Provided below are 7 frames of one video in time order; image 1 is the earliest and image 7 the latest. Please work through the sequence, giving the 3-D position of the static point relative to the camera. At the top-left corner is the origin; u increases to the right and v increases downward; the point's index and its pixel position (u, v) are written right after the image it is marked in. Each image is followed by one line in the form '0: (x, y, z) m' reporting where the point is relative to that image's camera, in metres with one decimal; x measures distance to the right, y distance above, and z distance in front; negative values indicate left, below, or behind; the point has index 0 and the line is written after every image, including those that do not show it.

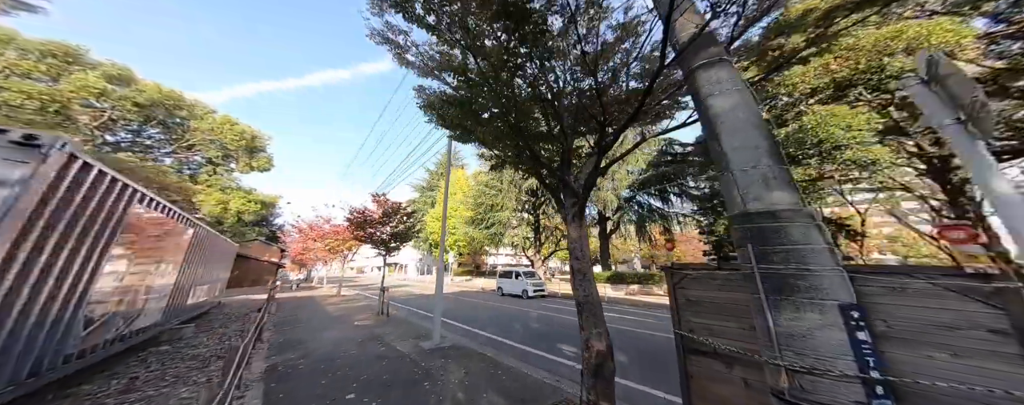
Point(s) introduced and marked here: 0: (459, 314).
0: (-1.6, -4.0, +9.0) m
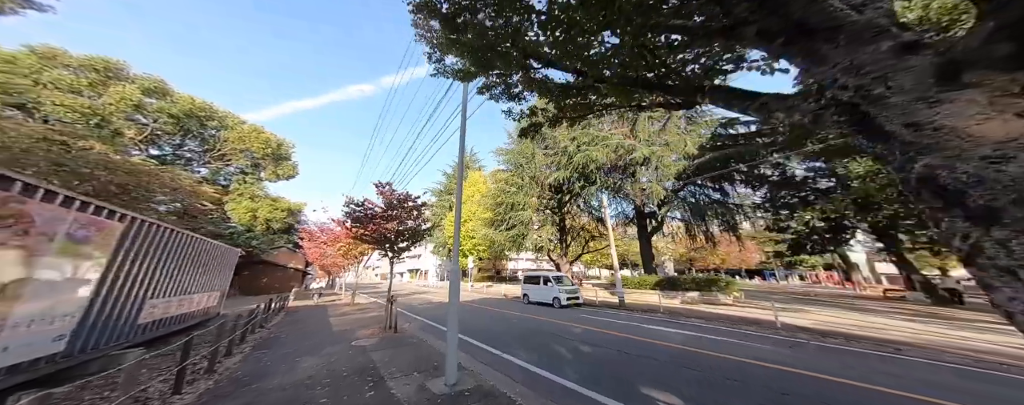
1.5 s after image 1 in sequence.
0: (-0.7, -3.9, +7.9) m
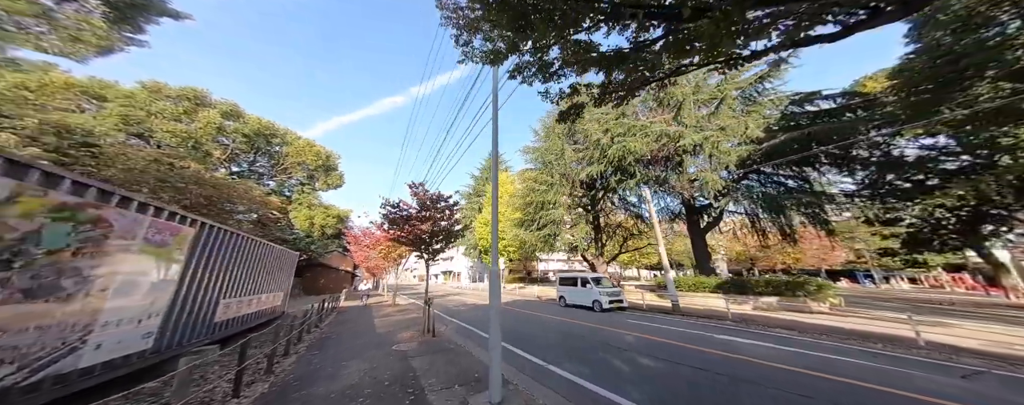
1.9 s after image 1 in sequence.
0: (+0.4, -3.8, +7.6) m
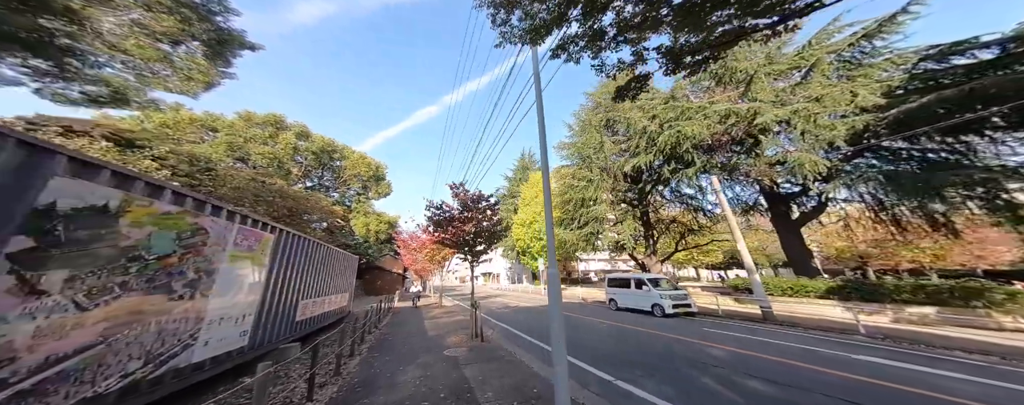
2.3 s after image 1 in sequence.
0: (+1.7, -3.7, +7.0) m
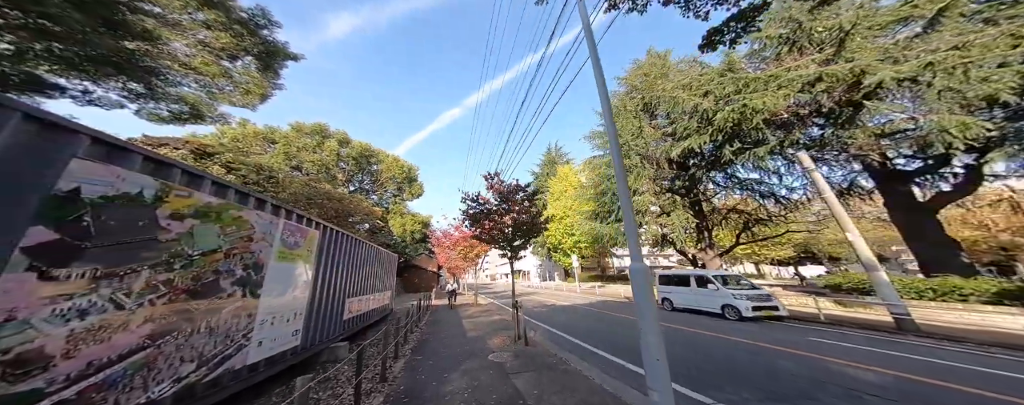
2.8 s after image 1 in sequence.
0: (+2.8, -3.5, +6.3) m
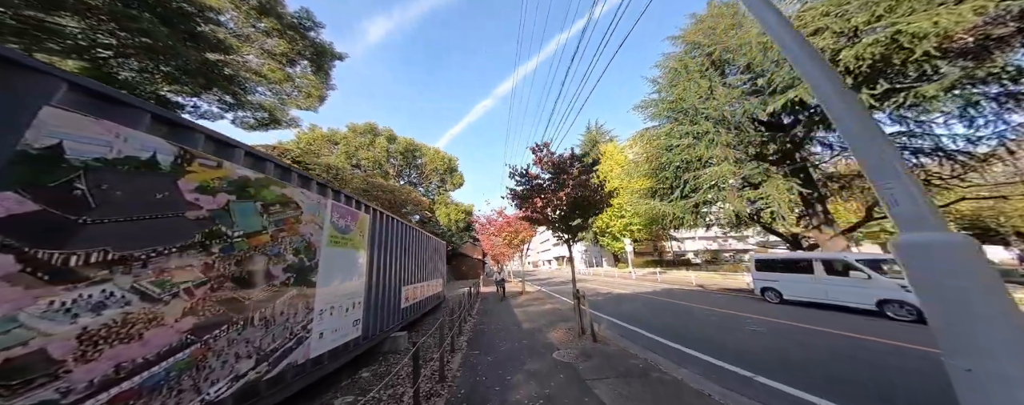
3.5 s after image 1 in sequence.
0: (+4.2, -2.8, +5.0) m
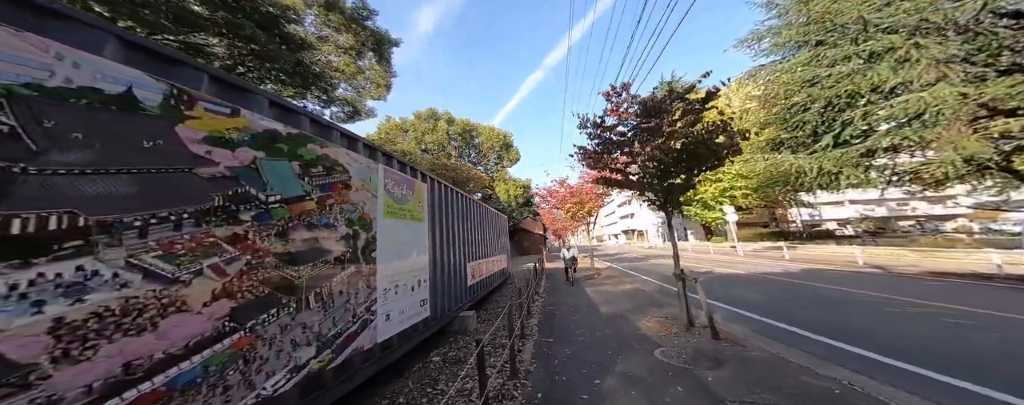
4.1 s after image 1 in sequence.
0: (+5.5, -2.0, +3.1) m
